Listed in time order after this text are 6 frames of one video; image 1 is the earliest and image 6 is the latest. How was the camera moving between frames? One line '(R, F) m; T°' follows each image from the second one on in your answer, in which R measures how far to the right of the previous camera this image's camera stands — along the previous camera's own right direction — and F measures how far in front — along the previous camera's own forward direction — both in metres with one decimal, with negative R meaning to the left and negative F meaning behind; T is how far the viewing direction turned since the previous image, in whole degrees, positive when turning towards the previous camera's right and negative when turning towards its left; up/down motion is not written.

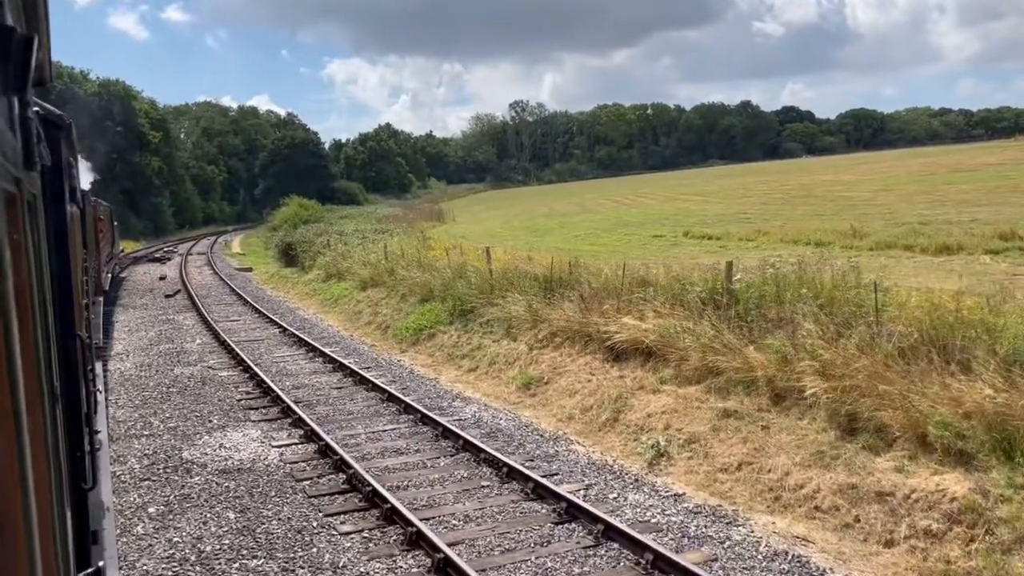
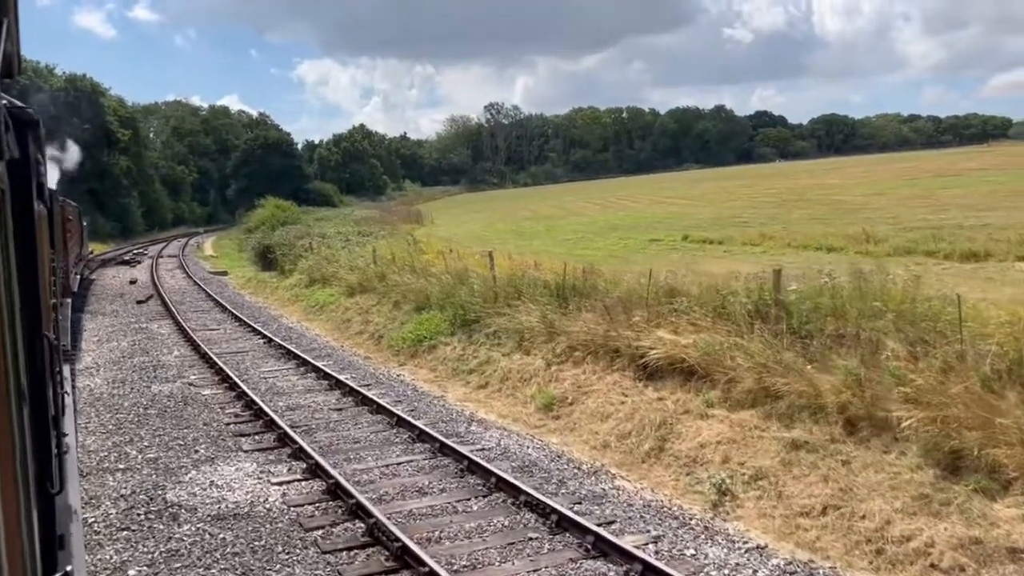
(-0.6, +1.2) m; +2°
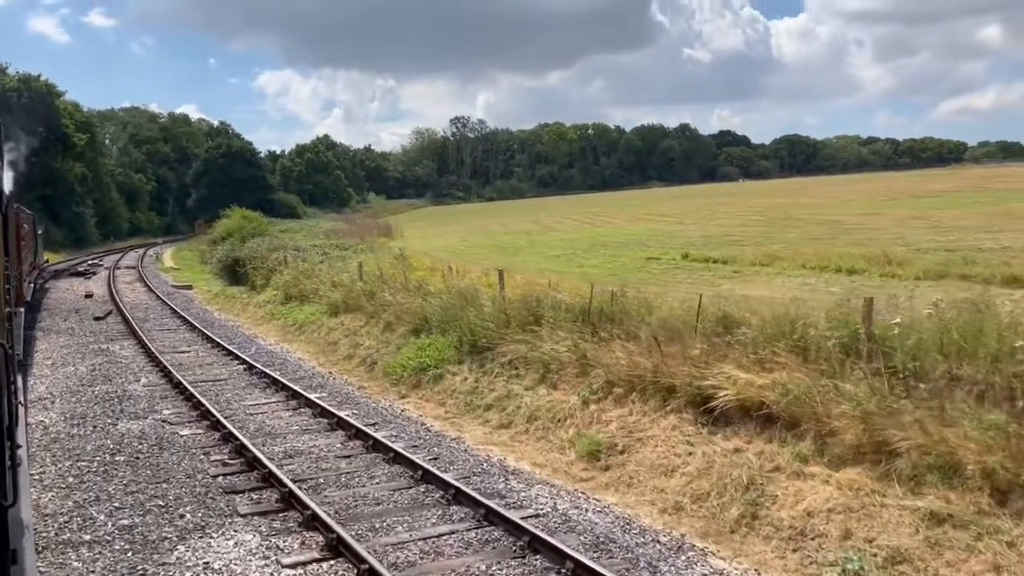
(-0.9, +1.6) m; +3°
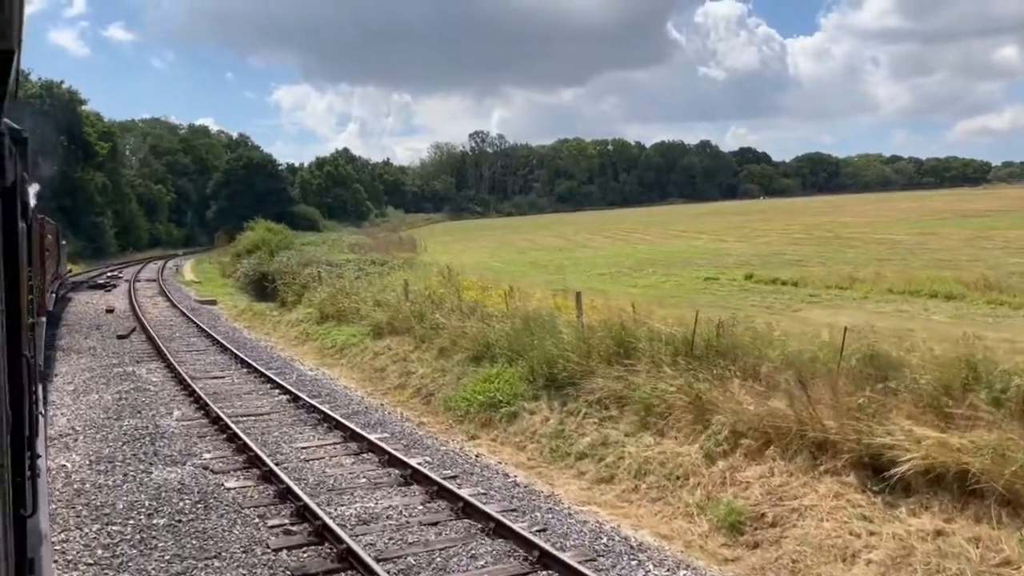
(-1.0, +1.6) m; -1°
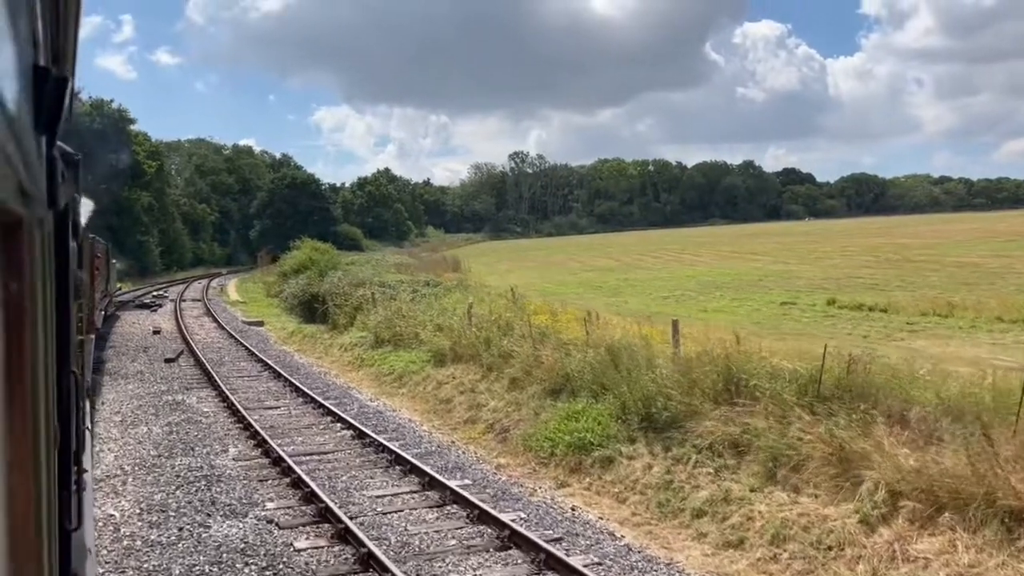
(-0.7, +1.2) m; -2°
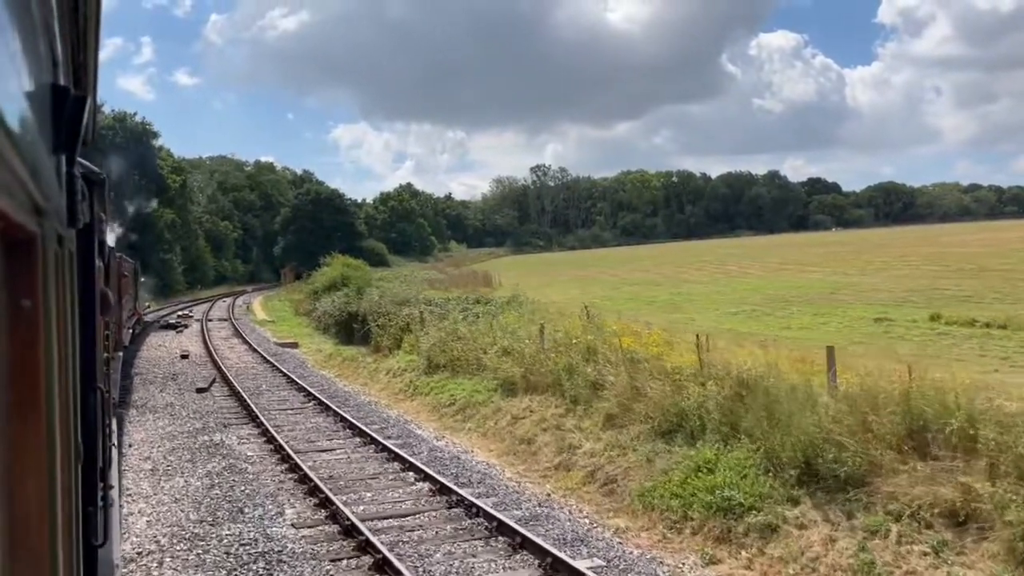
(-1.1, +2.1) m; -1°
